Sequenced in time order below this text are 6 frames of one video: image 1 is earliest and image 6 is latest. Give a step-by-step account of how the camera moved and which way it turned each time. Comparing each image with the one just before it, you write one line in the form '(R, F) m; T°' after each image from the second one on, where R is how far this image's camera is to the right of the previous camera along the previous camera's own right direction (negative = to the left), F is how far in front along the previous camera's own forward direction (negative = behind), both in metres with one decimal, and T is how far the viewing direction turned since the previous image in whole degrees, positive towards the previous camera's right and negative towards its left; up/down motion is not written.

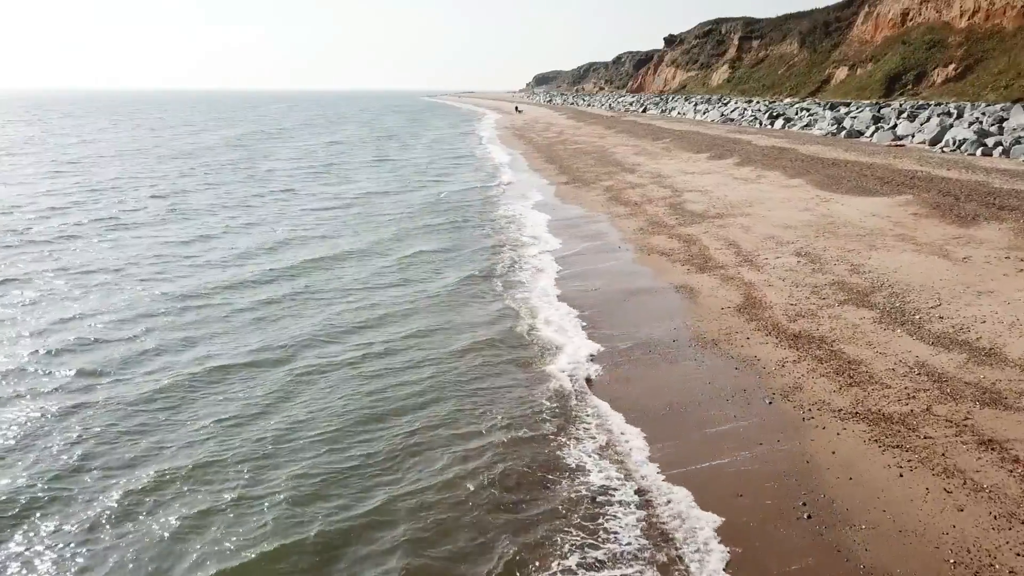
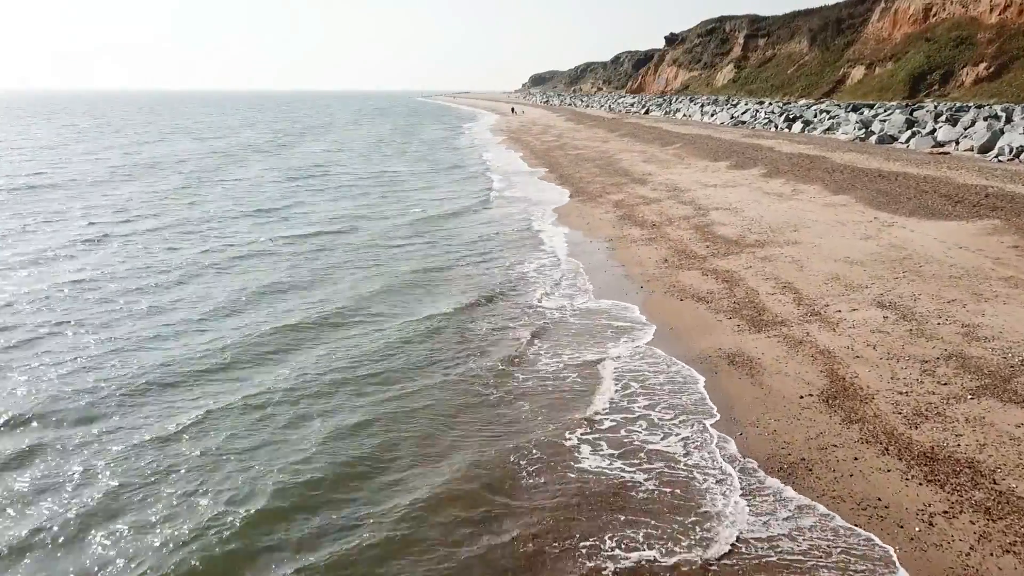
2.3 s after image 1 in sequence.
(0.0, +2.9) m; 0°
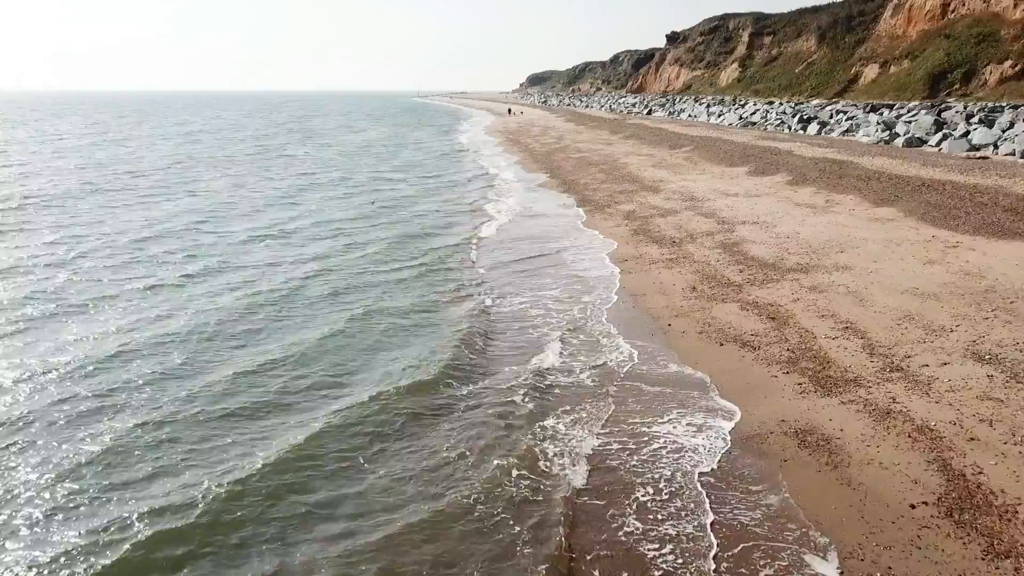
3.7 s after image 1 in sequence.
(0.0, +2.0) m; 0°
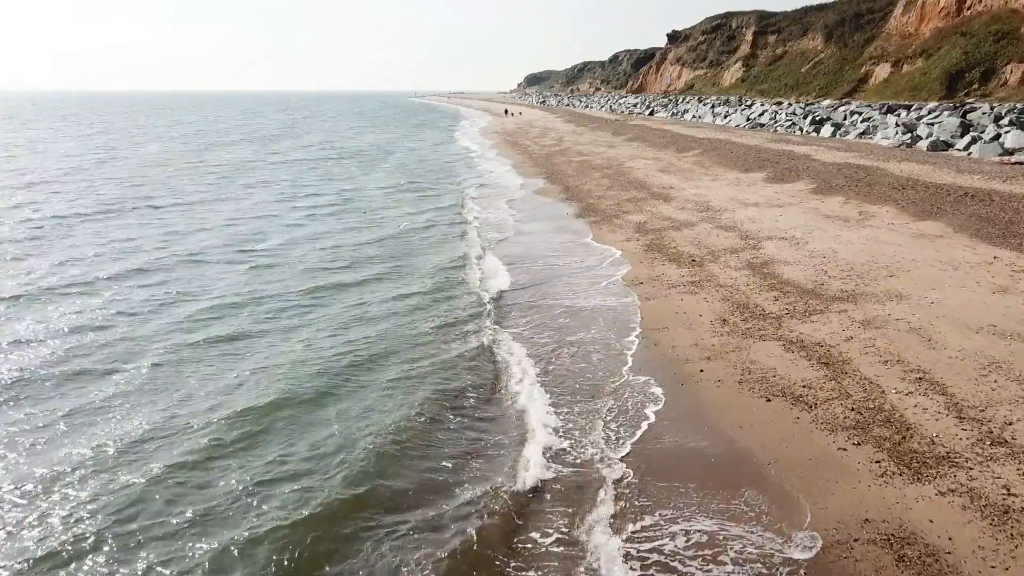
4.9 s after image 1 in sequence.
(0.0, +1.6) m; 0°
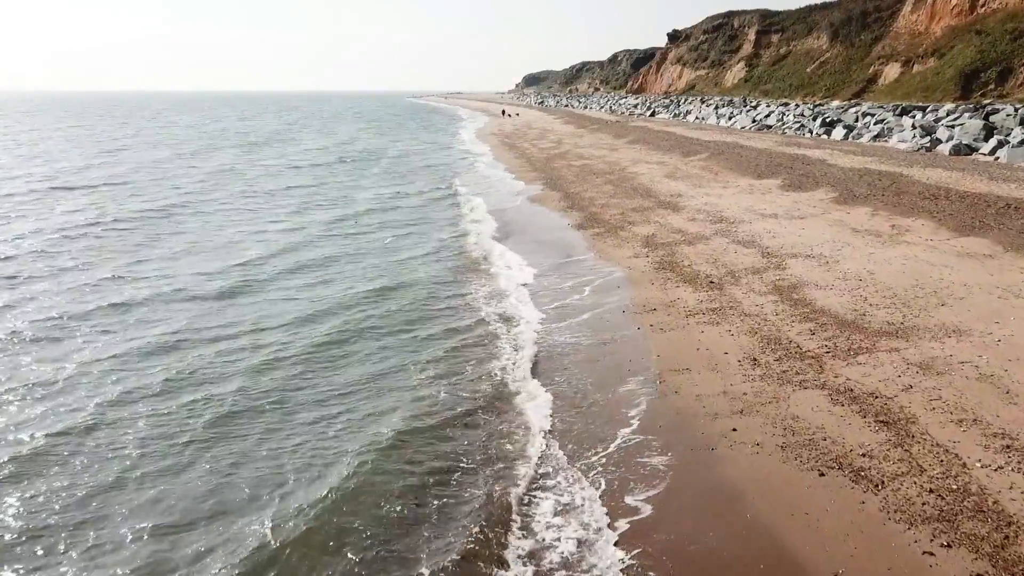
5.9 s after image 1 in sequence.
(0.0, +1.3) m; 0°
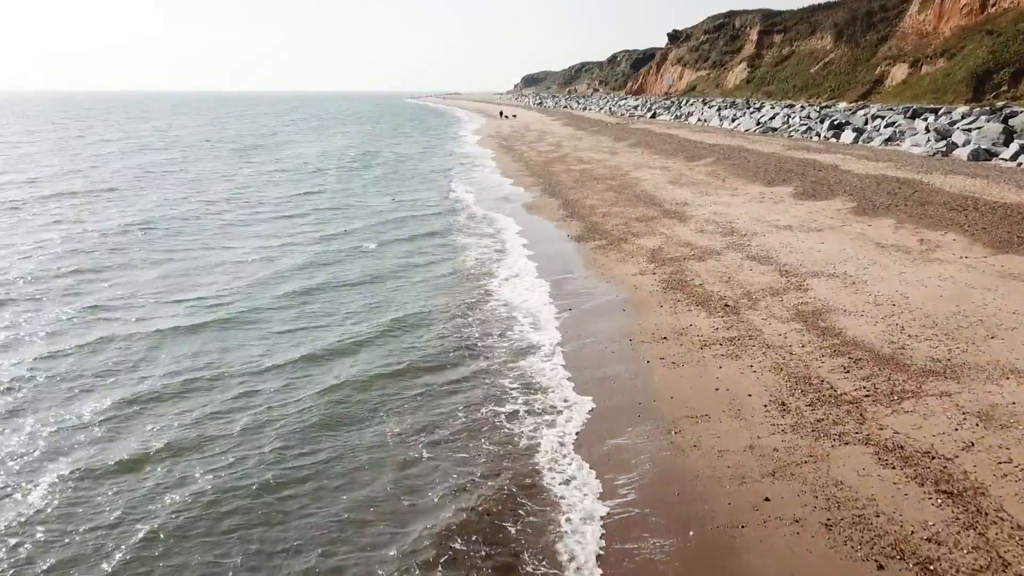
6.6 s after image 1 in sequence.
(+0.1, +1.1) m; 0°
